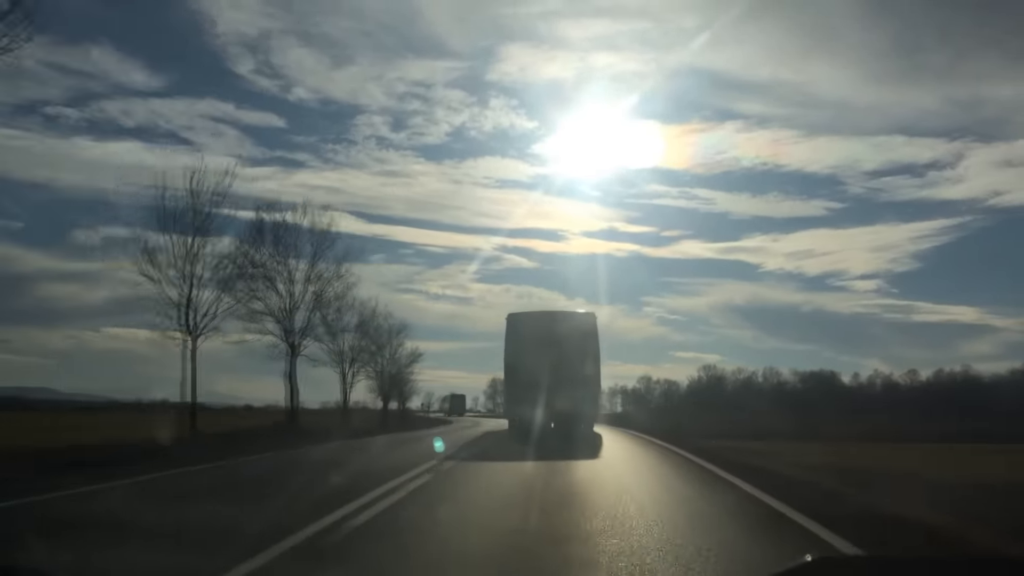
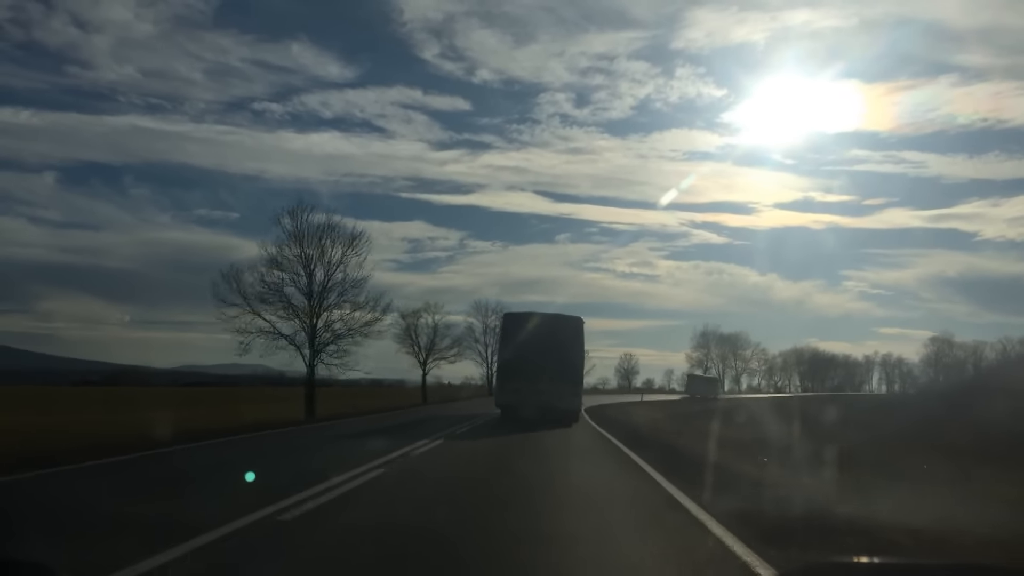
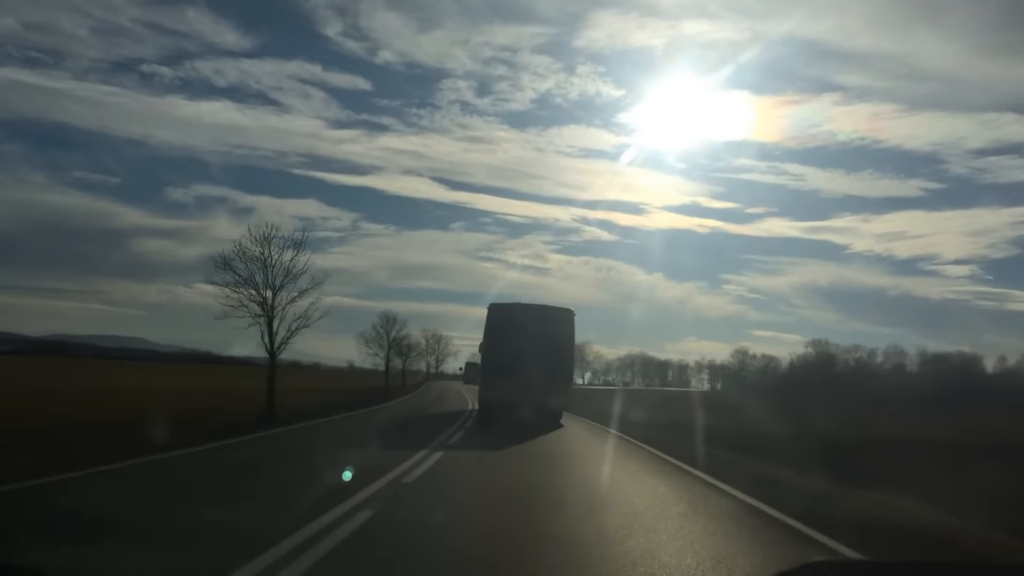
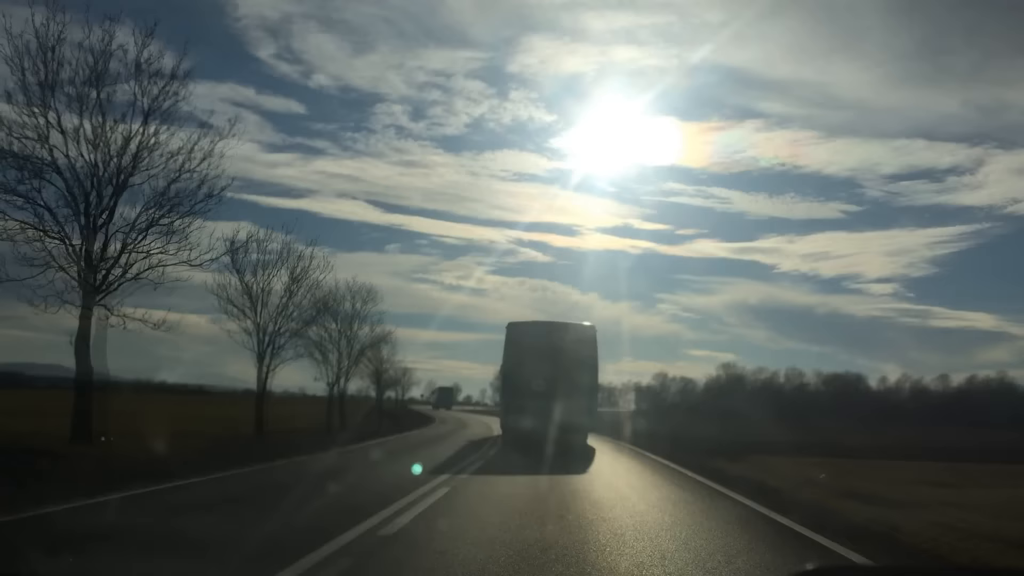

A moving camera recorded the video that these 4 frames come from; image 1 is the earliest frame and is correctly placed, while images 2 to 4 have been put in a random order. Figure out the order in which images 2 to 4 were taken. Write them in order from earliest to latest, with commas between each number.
4, 3, 2
